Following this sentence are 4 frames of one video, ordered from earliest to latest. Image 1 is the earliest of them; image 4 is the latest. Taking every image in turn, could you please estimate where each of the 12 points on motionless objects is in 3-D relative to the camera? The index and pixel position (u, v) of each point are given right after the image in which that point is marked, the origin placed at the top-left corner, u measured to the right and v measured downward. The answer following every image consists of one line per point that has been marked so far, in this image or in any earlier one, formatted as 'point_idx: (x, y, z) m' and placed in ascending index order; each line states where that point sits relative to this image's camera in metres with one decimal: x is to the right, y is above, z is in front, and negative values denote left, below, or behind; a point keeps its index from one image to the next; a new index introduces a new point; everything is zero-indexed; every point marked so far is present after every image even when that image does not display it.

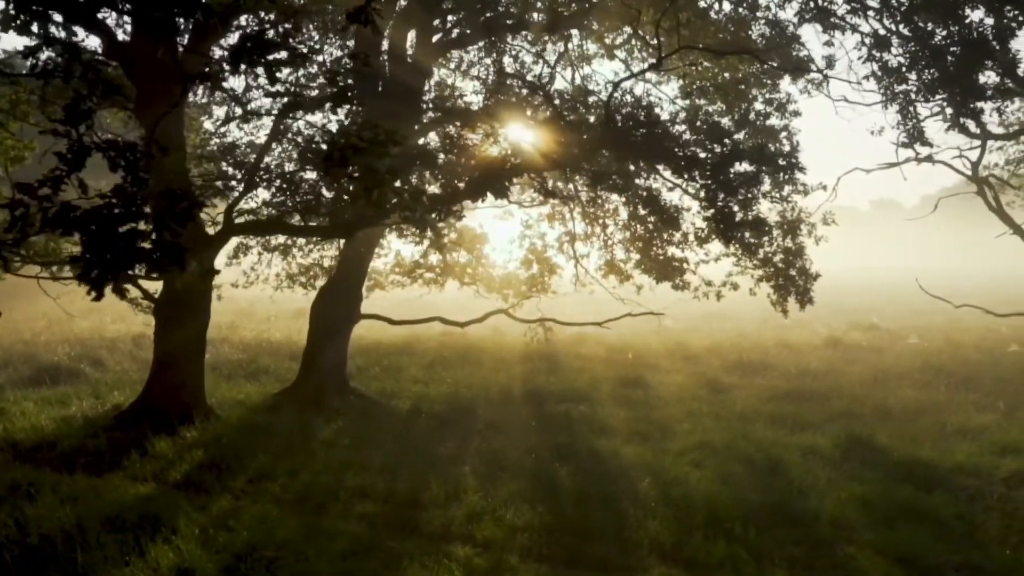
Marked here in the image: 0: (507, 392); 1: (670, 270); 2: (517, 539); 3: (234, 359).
0: (-0.1, -1.7, +14.6) m
1: (+2.7, +0.3, +14.3) m
2: (0.0, -2.1, +7.3) m
3: (-5.7, -1.5, +17.9) m
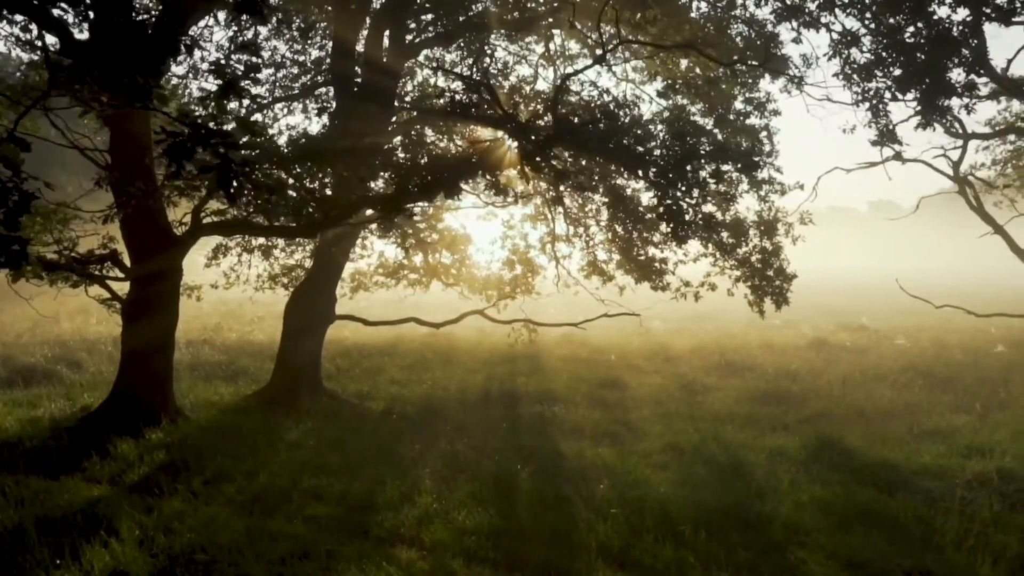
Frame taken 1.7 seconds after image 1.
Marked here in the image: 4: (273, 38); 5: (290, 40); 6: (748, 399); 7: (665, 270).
0: (-0.5, -1.7, +14.5) m
1: (+2.3, +0.3, +14.2) m
2: (-0.4, -2.1, +7.2) m
3: (-6.1, -1.5, +17.8) m
4: (-3.6, +4.0, +13.9) m
5: (-3.3, +4.0, +14.1) m
6: (+3.7, -1.7, +13.6) m
7: (+2.6, +0.3, +14.4) m
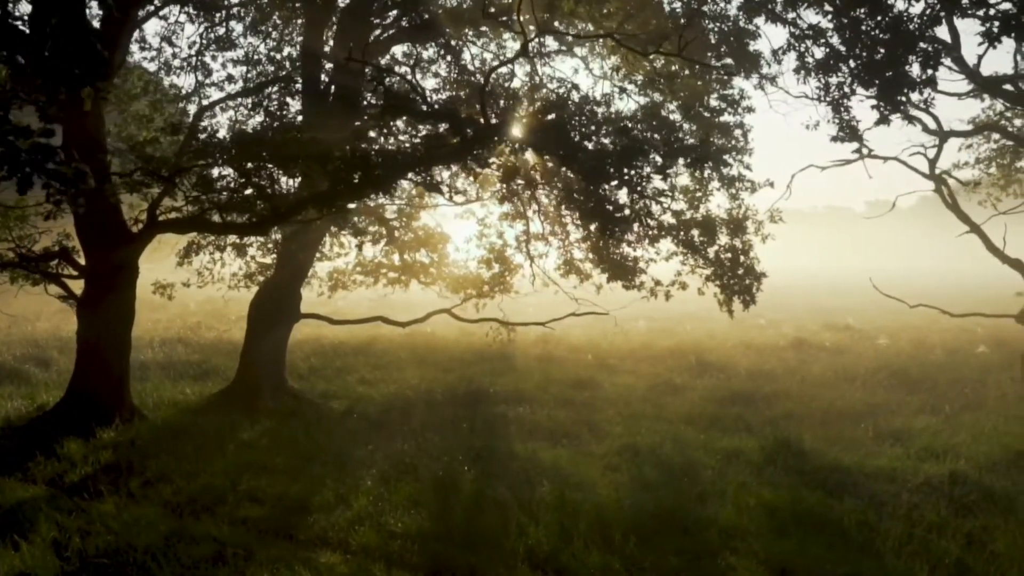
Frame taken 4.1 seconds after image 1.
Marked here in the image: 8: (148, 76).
0: (-1.0, -1.7, +14.4) m
1: (+1.8, +0.3, +14.0) m
2: (-1.0, -2.1, +7.0) m
3: (-6.7, -1.5, +17.7) m
4: (-4.1, +4.0, +13.7) m
5: (-3.9, +4.0, +14.0) m
6: (+3.2, -1.7, +13.5) m
7: (+2.0, +0.3, +14.2) m
8: (-6.0, +3.5, +14.6) m
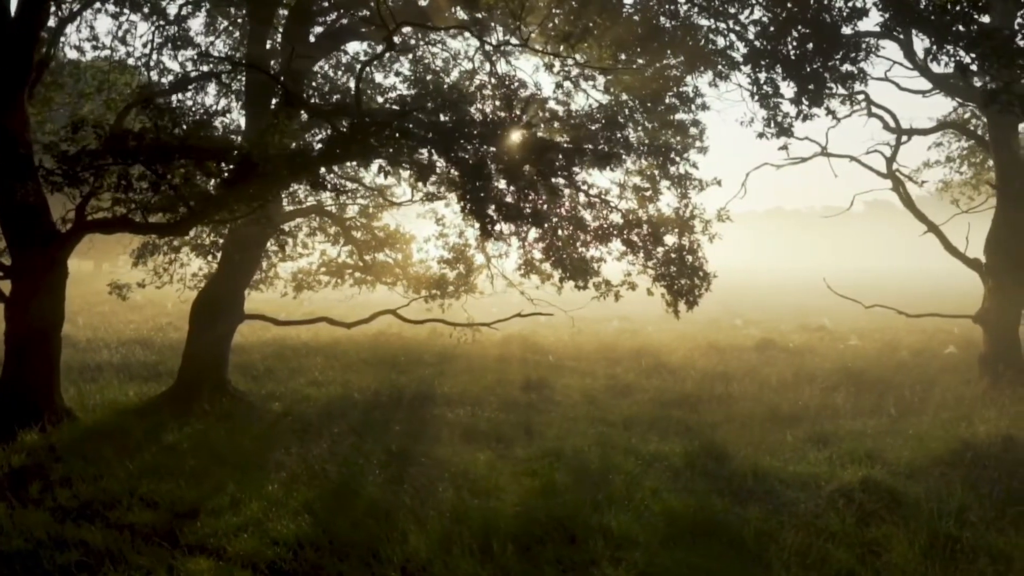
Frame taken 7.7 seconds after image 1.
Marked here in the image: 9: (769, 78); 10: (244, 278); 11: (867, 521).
0: (-1.9, -1.7, +14.2) m
1: (+0.9, +0.3, +13.8) m
2: (-2.0, -2.1, +6.9) m
3: (-7.5, -1.5, +17.6) m
4: (-5.0, +4.0, +13.6) m
5: (-4.8, +4.0, +13.8) m
6: (+2.3, -1.7, +13.2) m
7: (+1.1, +0.3, +14.0) m
8: (-6.9, +3.5, +14.4) m
9: (+3.0, +2.5, +10.1) m
10: (-4.3, +0.1, +13.7) m
11: (+3.1, -2.0, +7.5) m
